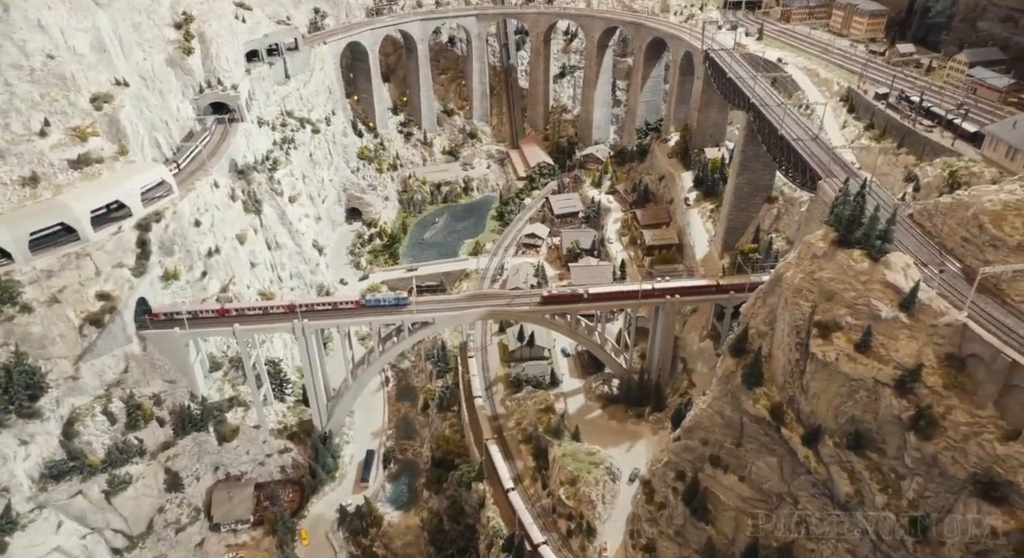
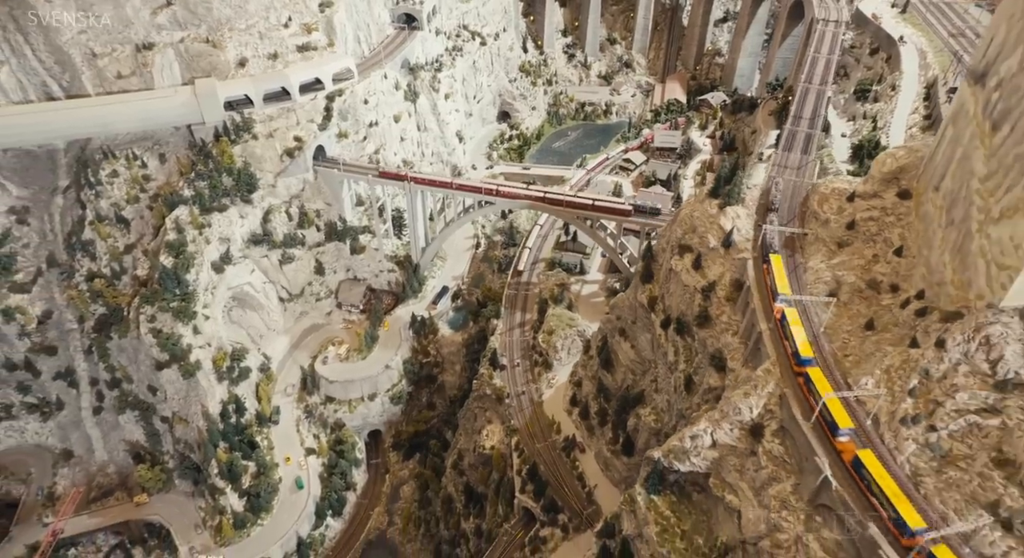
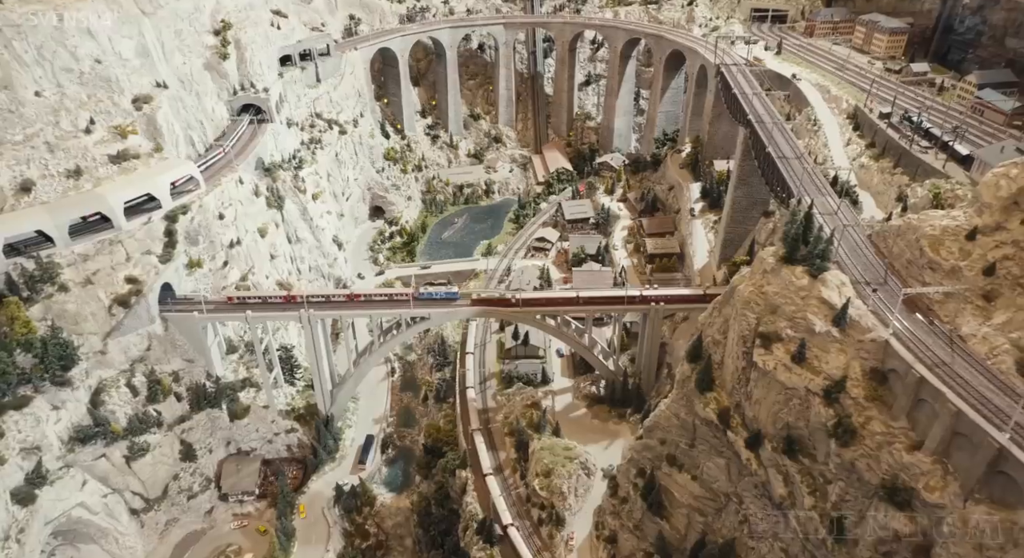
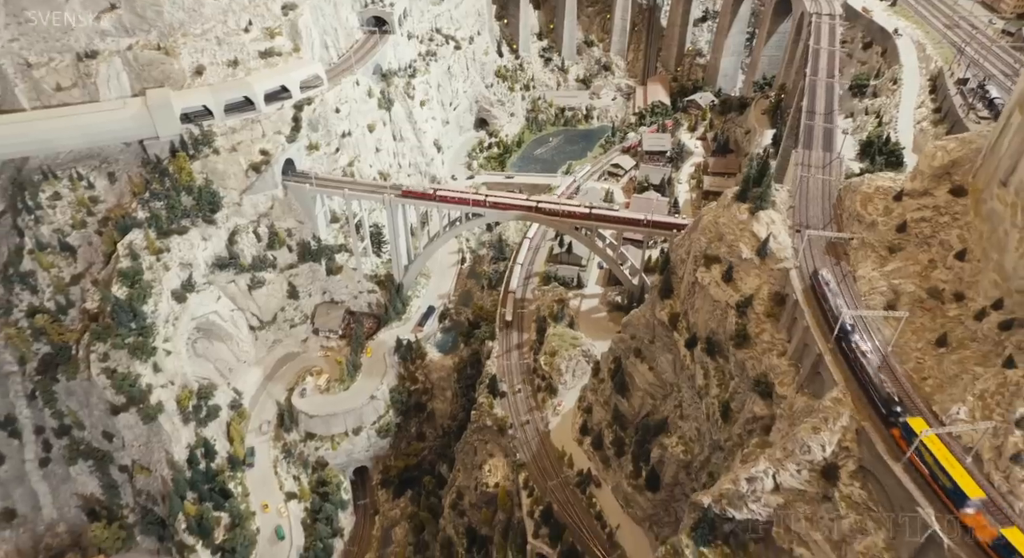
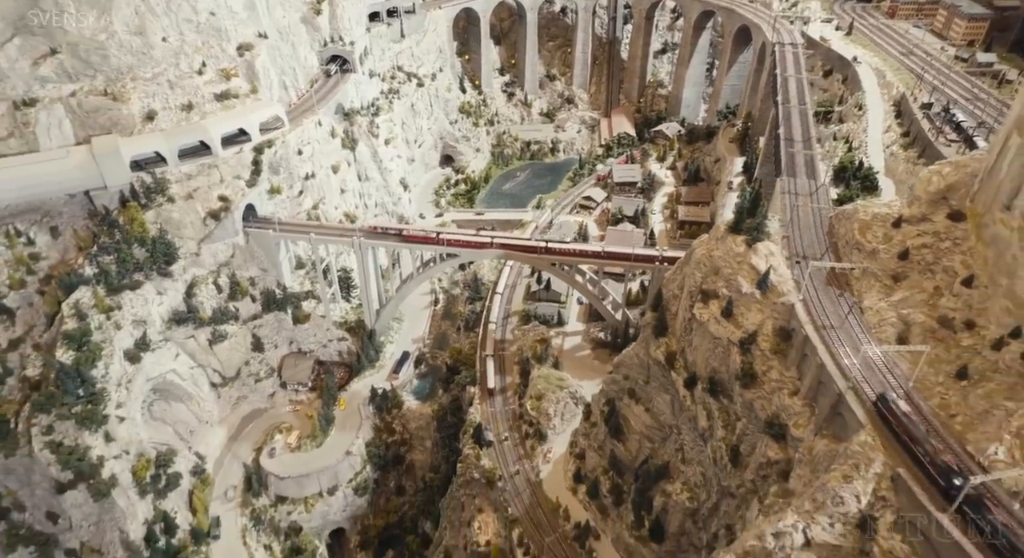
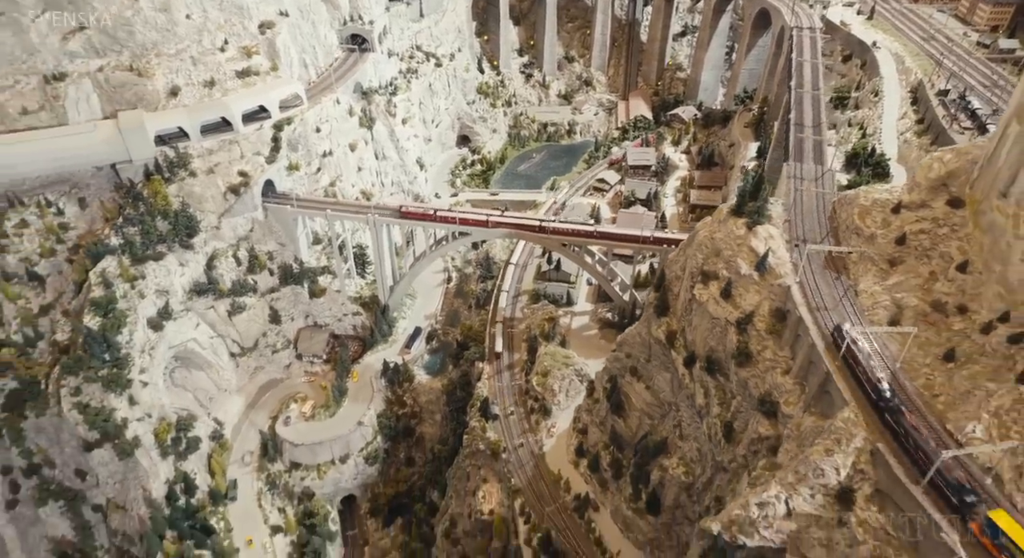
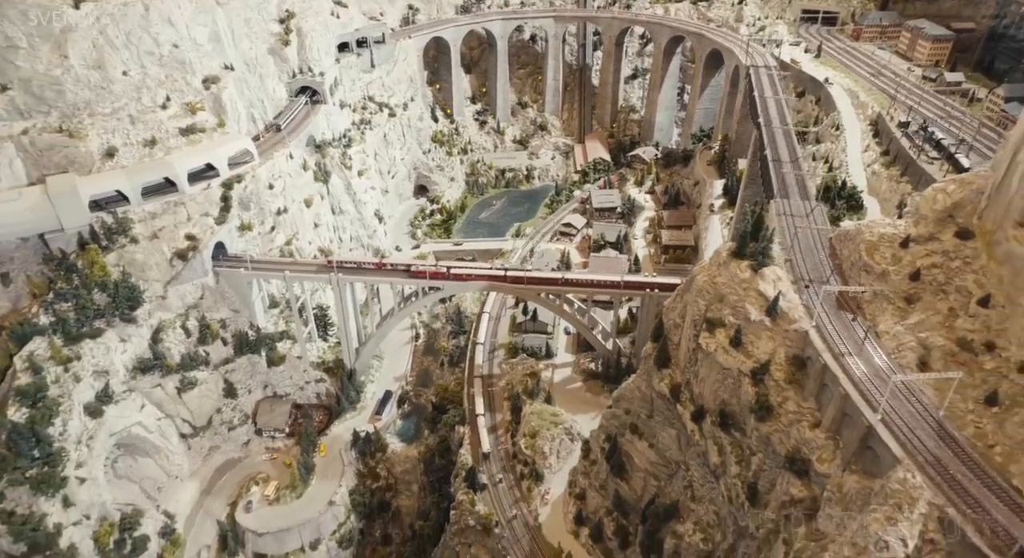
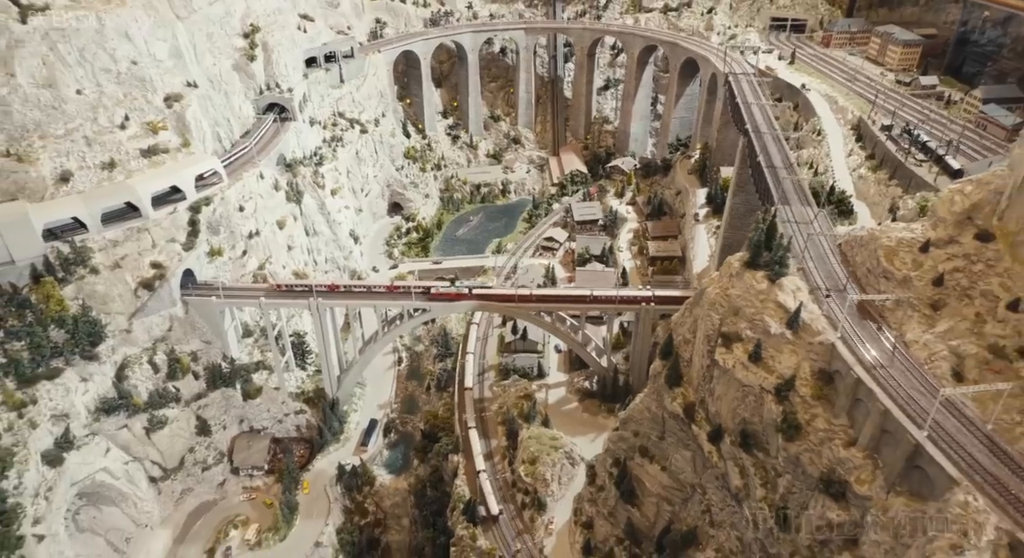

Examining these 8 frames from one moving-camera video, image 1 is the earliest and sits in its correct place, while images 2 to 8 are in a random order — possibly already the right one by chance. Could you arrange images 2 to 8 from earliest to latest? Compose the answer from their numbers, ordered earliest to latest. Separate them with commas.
3, 8, 7, 5, 6, 4, 2
